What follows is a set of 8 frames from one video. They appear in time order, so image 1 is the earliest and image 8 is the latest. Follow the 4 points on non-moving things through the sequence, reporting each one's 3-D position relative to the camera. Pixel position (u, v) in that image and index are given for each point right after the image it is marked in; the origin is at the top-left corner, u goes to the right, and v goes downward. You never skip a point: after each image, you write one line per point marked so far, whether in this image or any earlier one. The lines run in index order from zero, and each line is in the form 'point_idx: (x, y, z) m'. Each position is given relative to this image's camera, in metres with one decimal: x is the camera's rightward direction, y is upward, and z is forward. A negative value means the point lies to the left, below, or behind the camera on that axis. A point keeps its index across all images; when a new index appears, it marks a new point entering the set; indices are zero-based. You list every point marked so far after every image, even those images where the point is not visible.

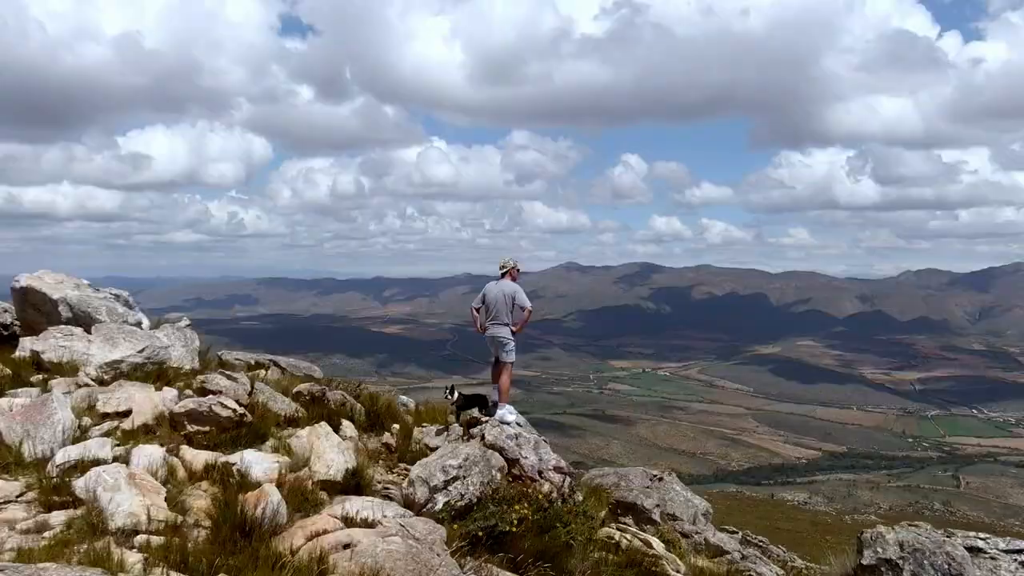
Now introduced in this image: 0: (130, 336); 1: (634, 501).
0: (-7.8, -1.0, +15.4) m
1: (+2.1, -3.4, +12.0) m
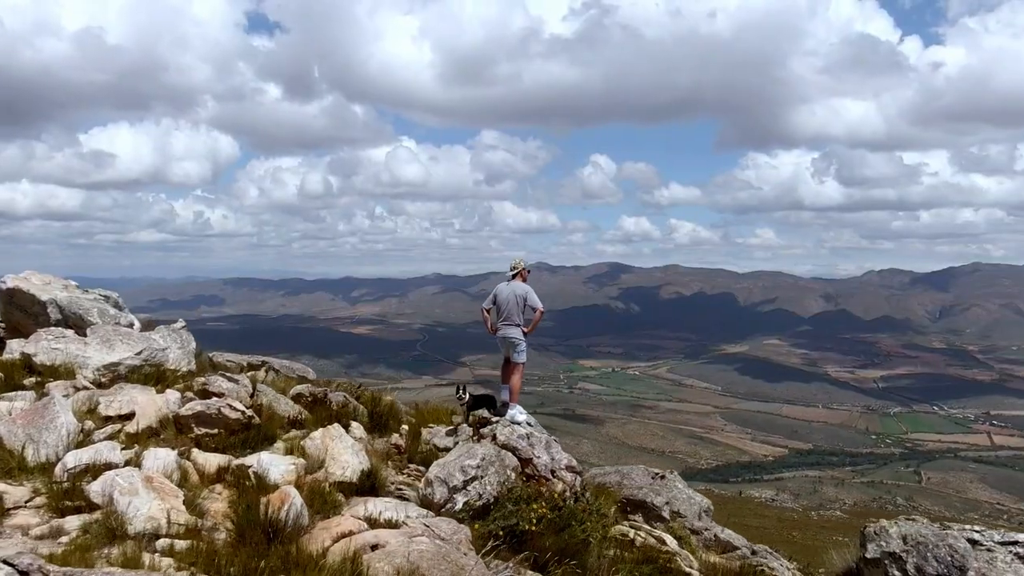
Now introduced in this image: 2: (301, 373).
0: (-7.8, -1.0, +15.2) m
1: (+2.2, -3.4, +12.2) m
2: (-5.4, -2.1, +19.1) m
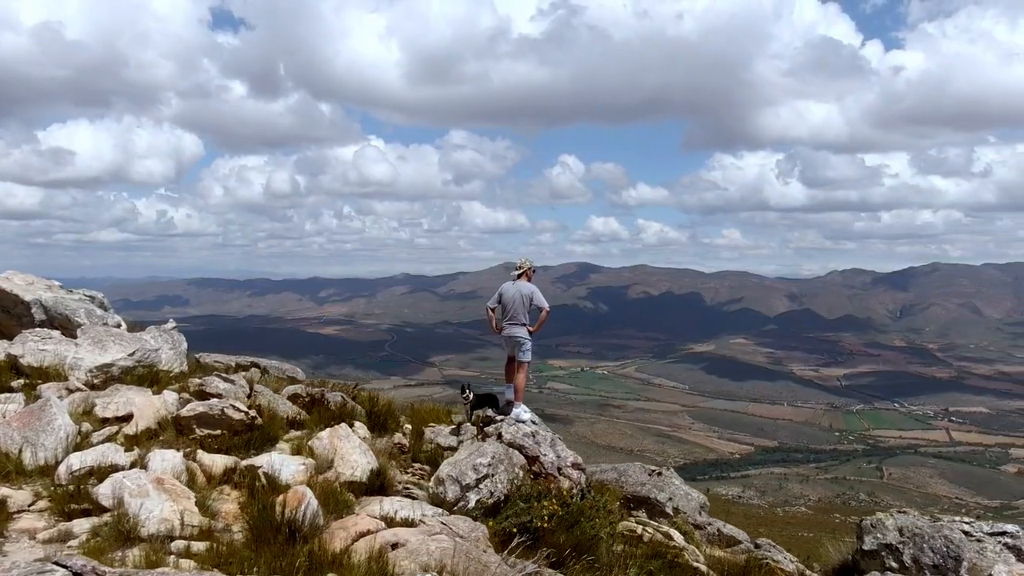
0: (-7.8, -1.0, +15.0) m
1: (+2.3, -3.4, +12.4) m
2: (-5.6, -2.1, +18.9) m
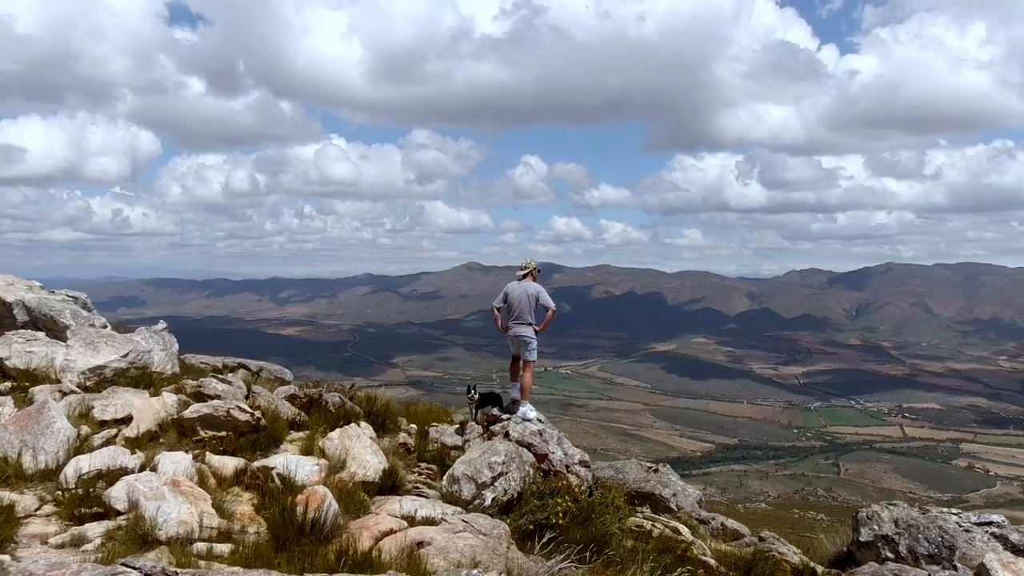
0: (-7.9, -1.0, +14.7) m
1: (+2.3, -3.4, +12.6) m
2: (-5.9, -2.1, +18.7) m
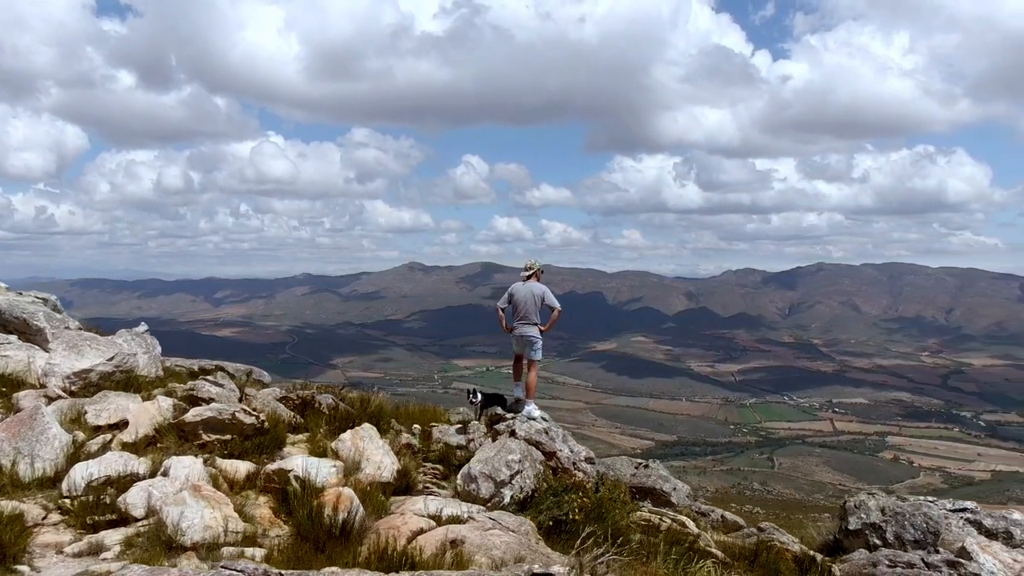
0: (-8.0, -1.0, +14.3) m
1: (+2.4, -3.4, +12.9) m
2: (-6.3, -2.1, +18.4) m
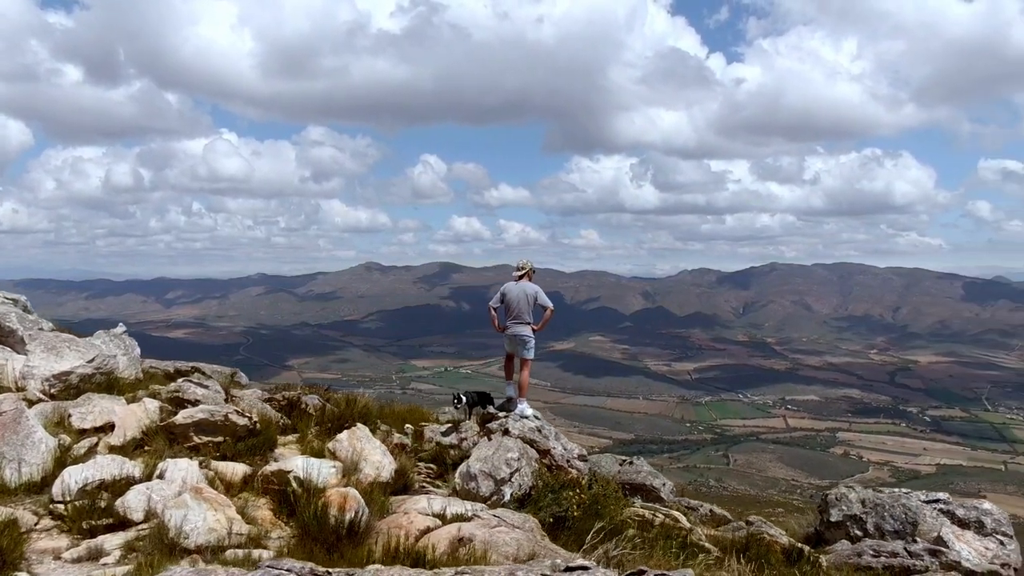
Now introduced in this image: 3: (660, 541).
0: (-8.2, -1.0, +13.9) m
1: (+2.2, -3.4, +13.1) m
2: (-6.7, -2.1, +18.2) m
3: (+2.0, -3.4, +10.0) m
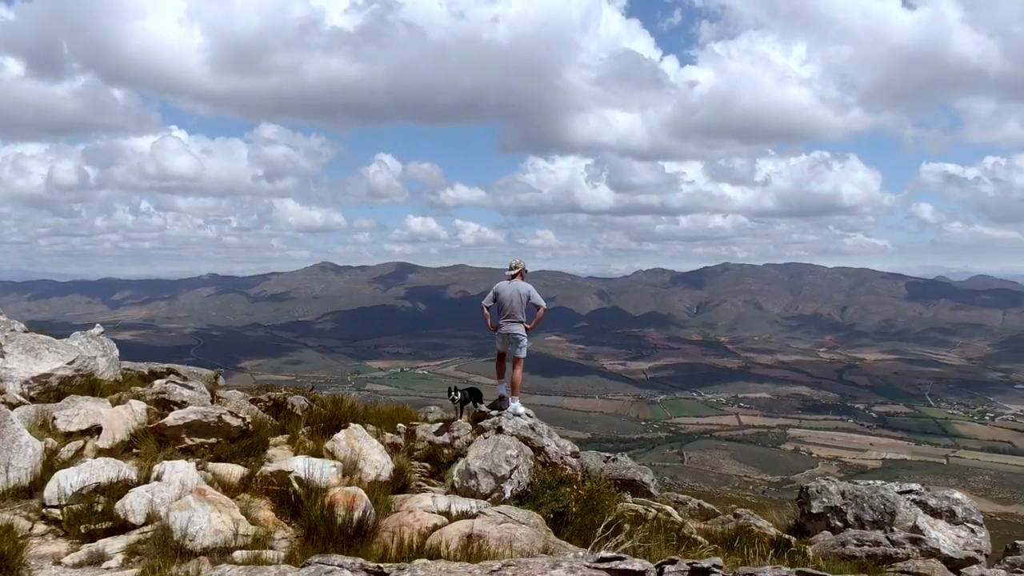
0: (-8.4, -1.0, +13.6) m
1: (+2.0, -3.4, +13.3) m
2: (-7.1, -2.1, +17.9) m
3: (+2.0, -3.4, +10.2) m
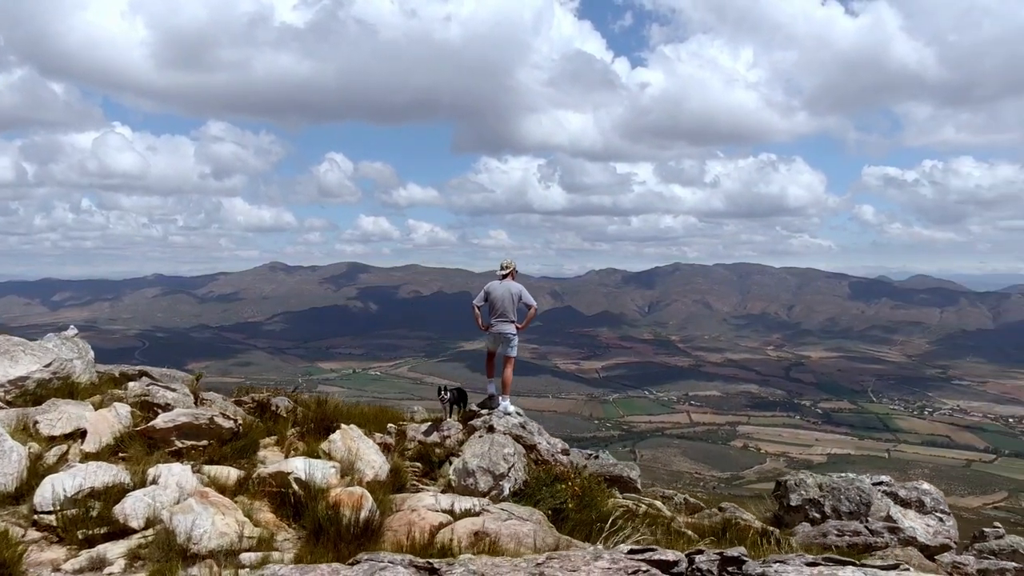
0: (-8.6, -1.0, +13.2) m
1: (+1.8, -3.4, +13.5) m
2: (-7.6, -2.1, +17.6) m
3: (+1.9, -3.4, +10.5) m
